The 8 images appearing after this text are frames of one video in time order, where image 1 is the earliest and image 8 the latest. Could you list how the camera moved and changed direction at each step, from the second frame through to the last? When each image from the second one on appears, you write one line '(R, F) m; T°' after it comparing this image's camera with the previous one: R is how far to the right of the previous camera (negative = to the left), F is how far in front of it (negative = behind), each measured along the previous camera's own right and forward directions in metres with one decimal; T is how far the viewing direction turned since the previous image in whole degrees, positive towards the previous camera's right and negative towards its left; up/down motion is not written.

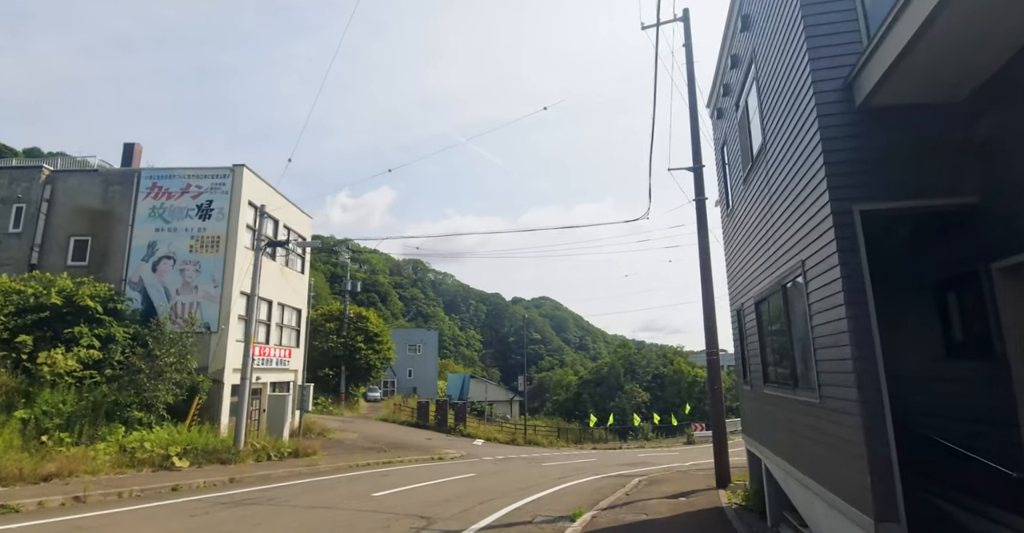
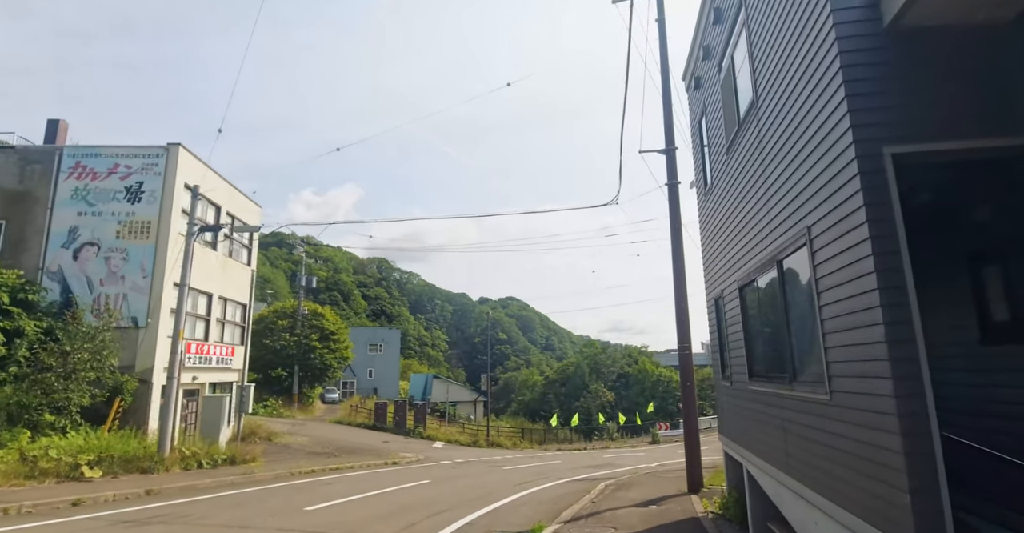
(+0.2, +1.1) m; +3°
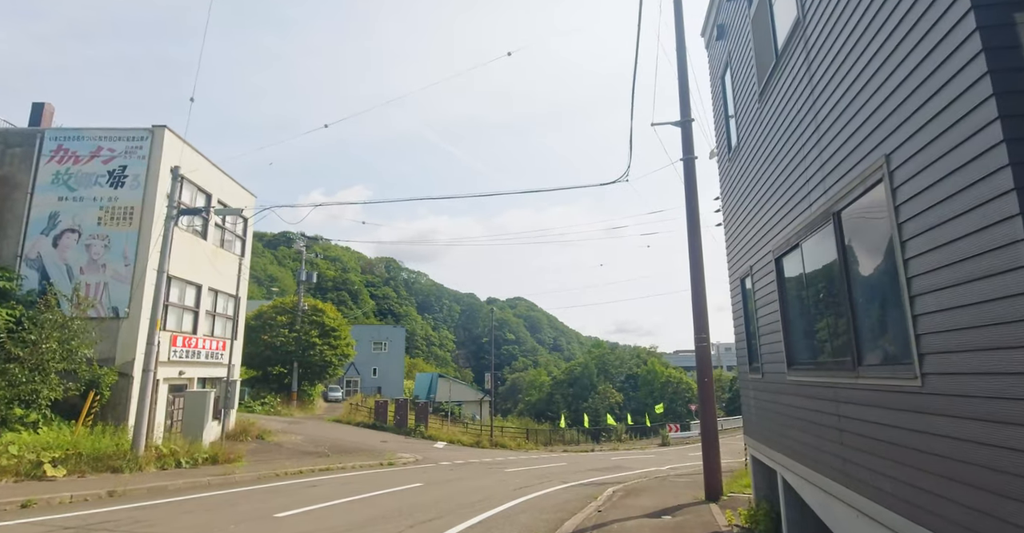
(+0.2, +1.0) m; -1°
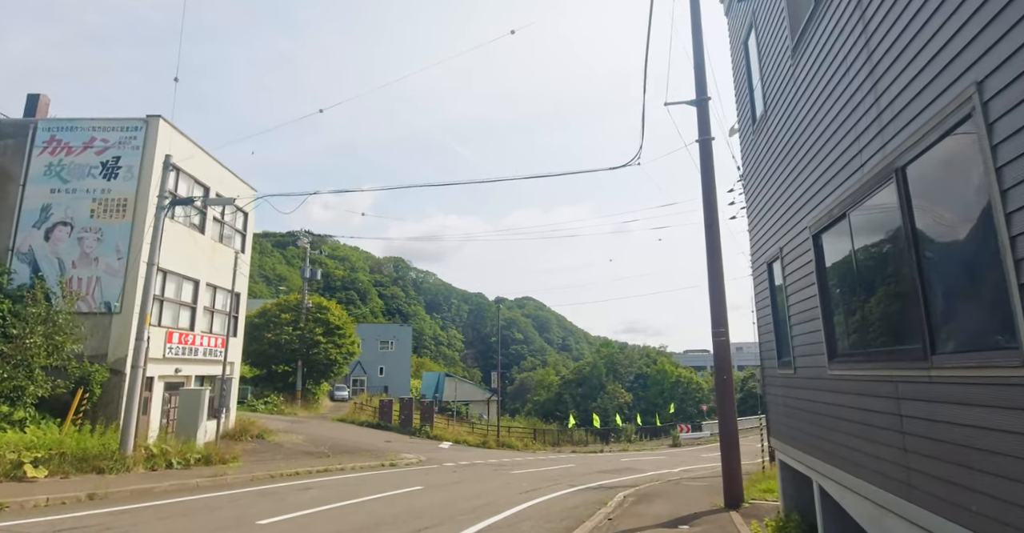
(+0.1, +0.7) m; -1°
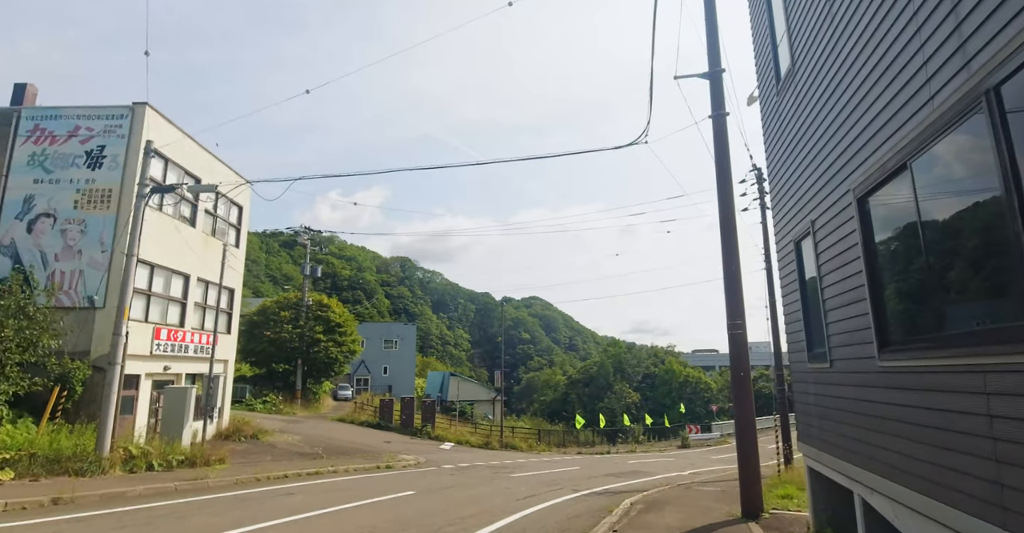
(+0.1, +0.8) m; -1°
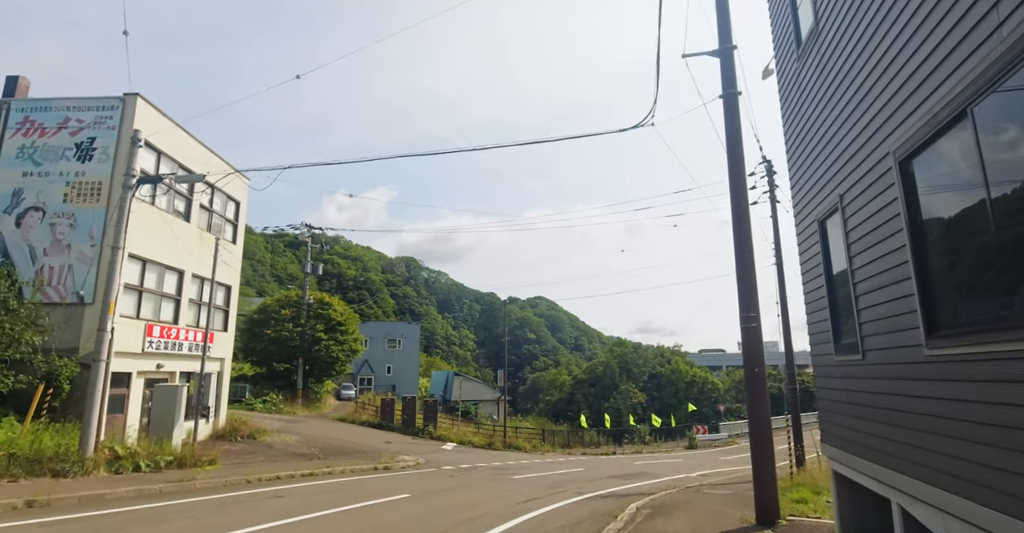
(+0.1, +0.5) m; -1°
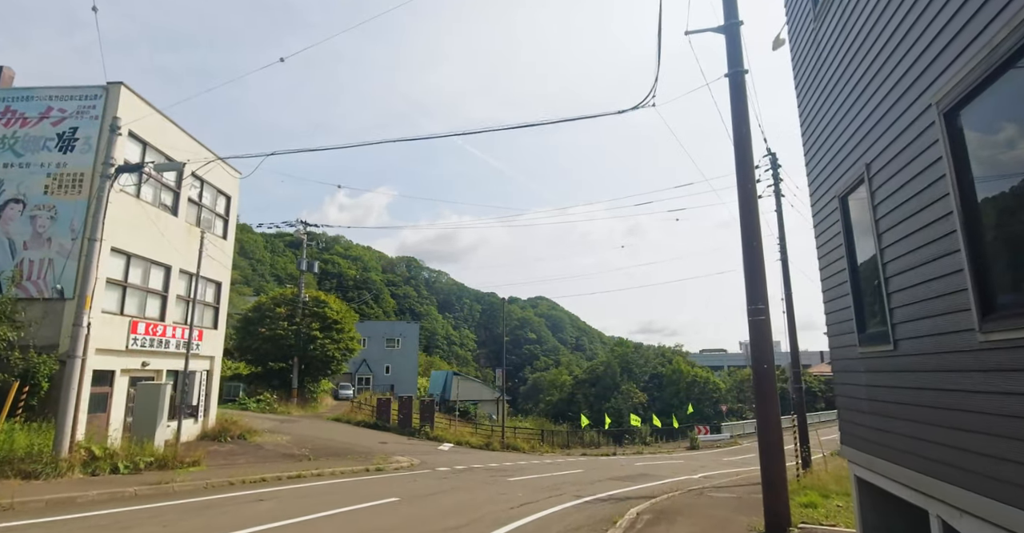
(+0.1, +0.5) m; 0°
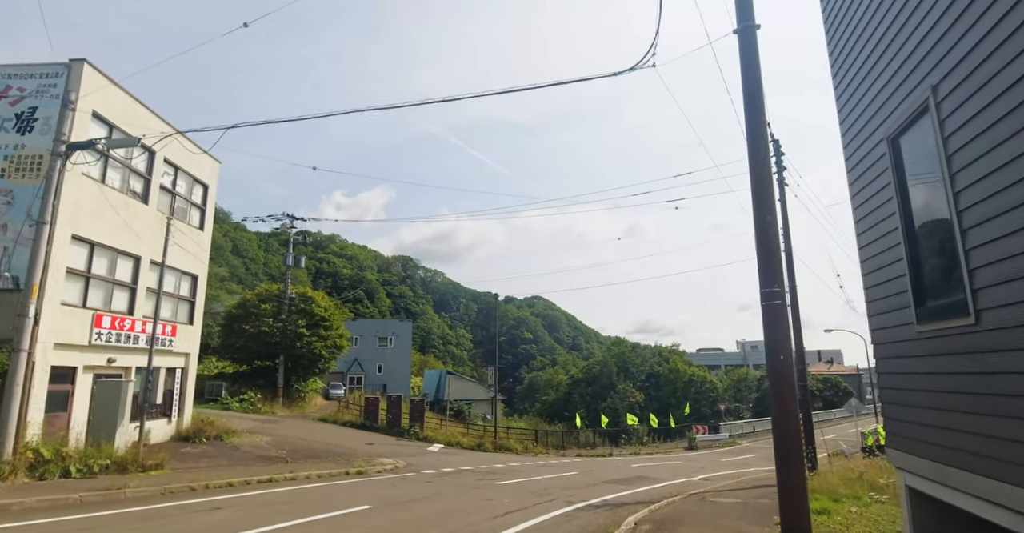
(+0.2, +0.9) m; 0°
